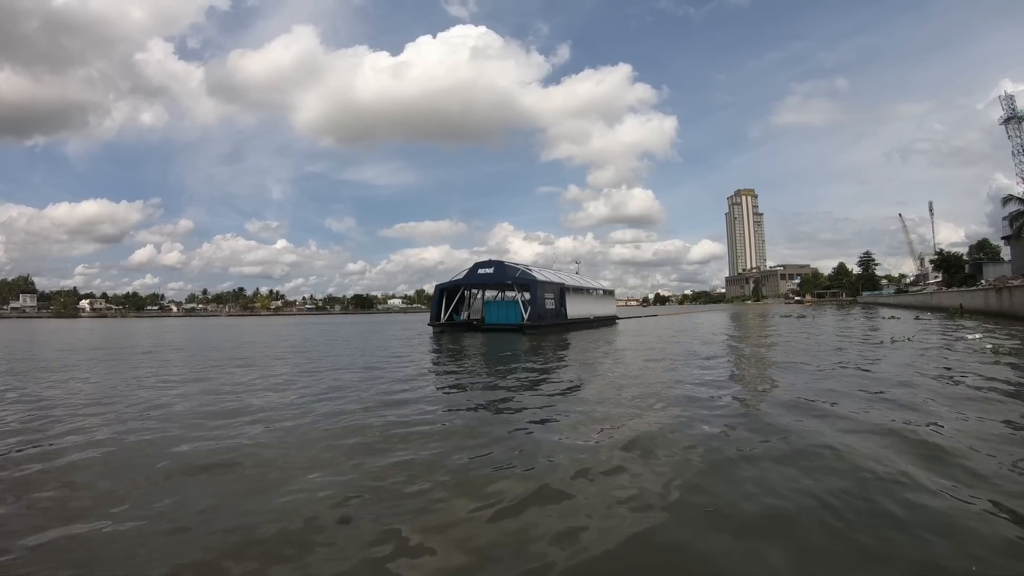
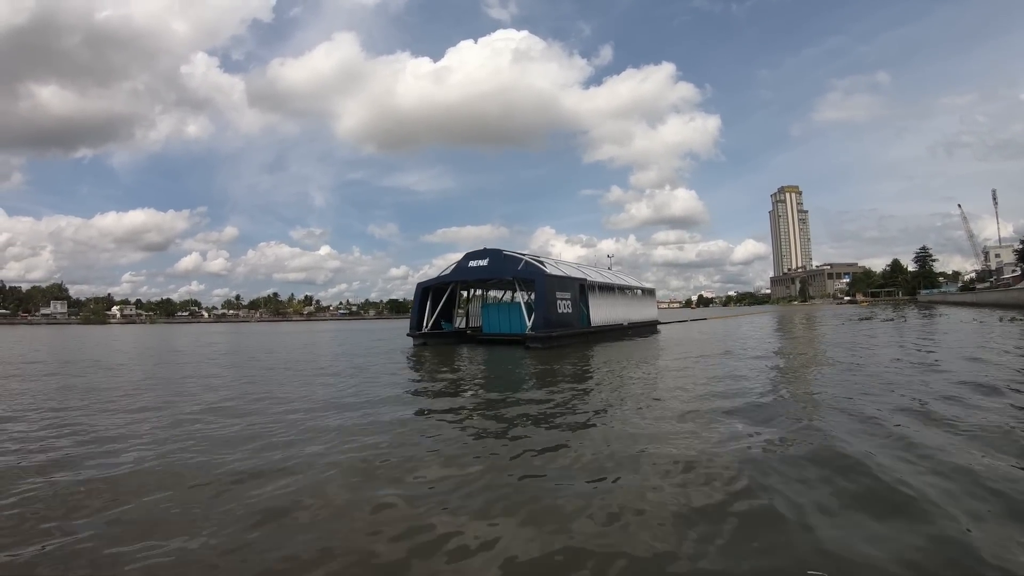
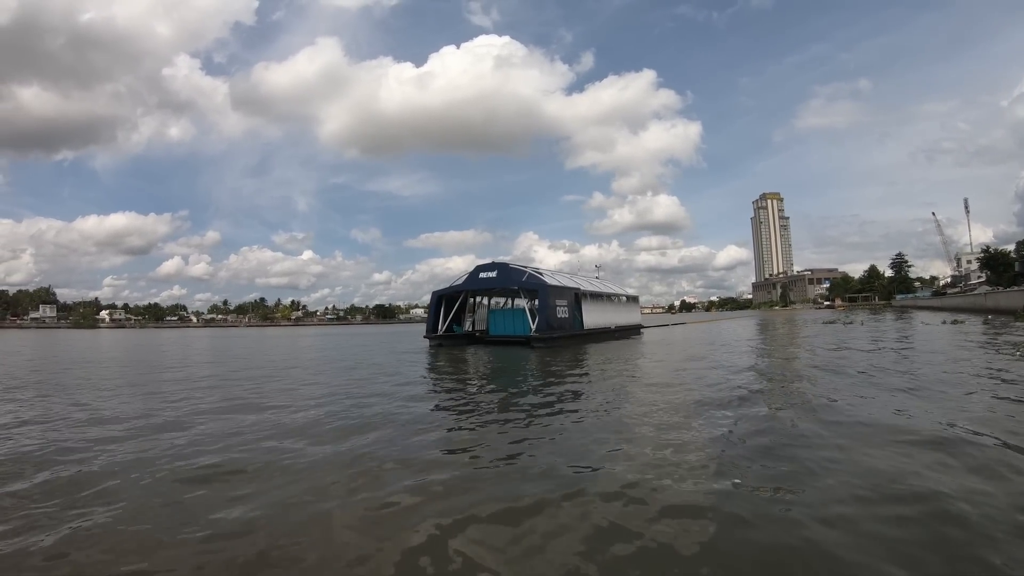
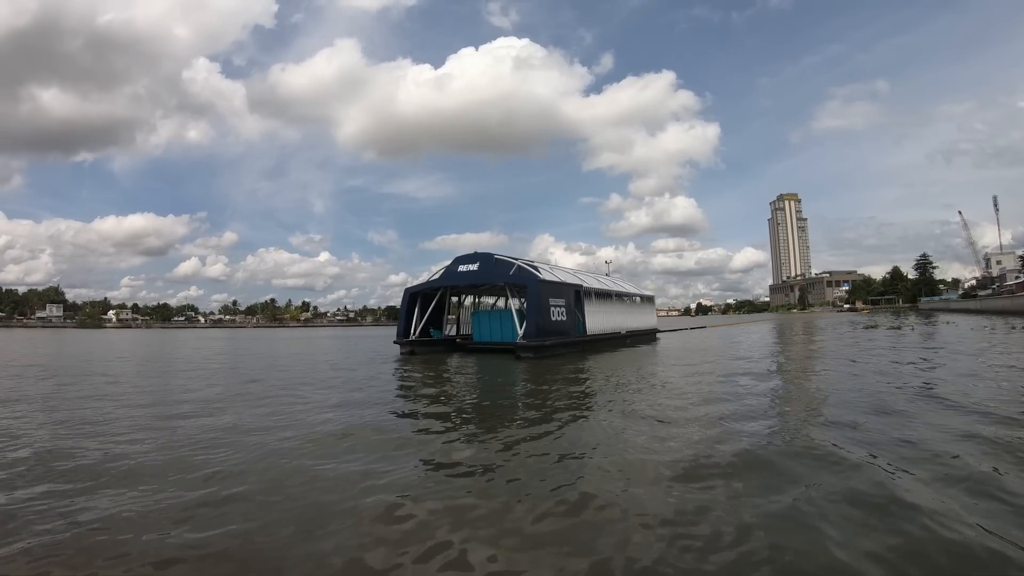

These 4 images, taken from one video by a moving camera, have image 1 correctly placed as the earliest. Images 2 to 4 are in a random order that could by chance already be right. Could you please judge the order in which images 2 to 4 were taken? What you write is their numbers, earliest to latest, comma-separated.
3, 2, 4
